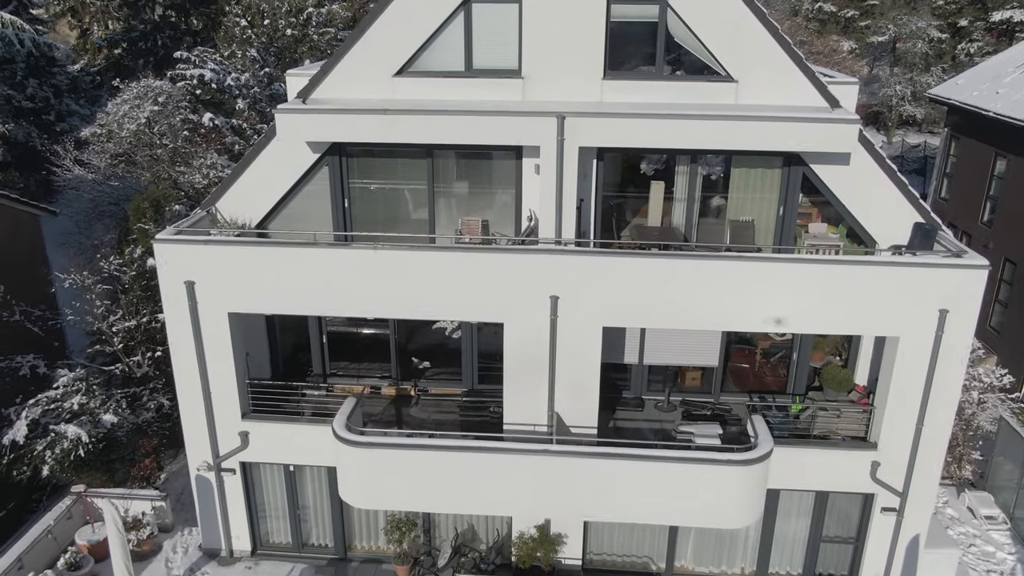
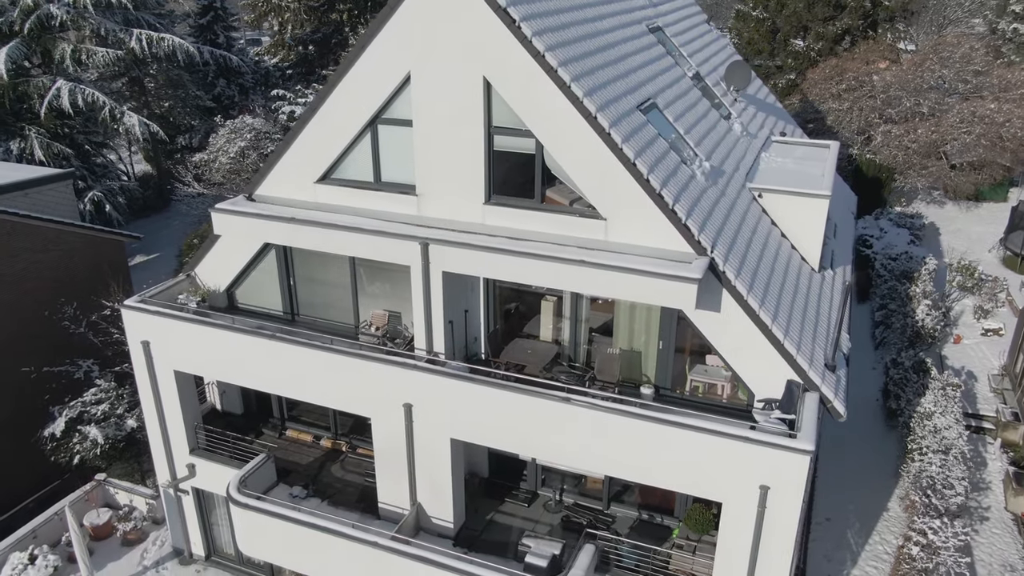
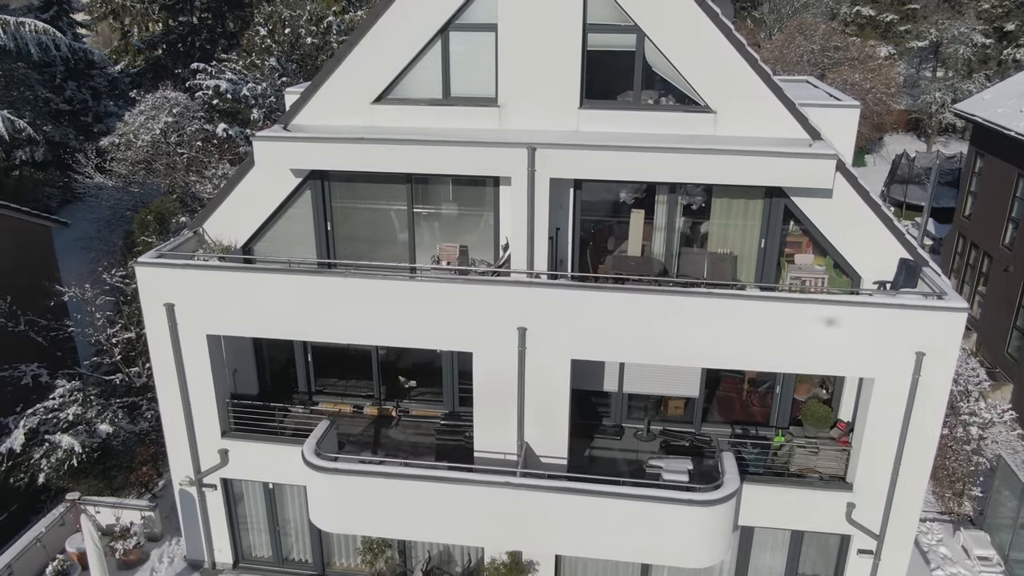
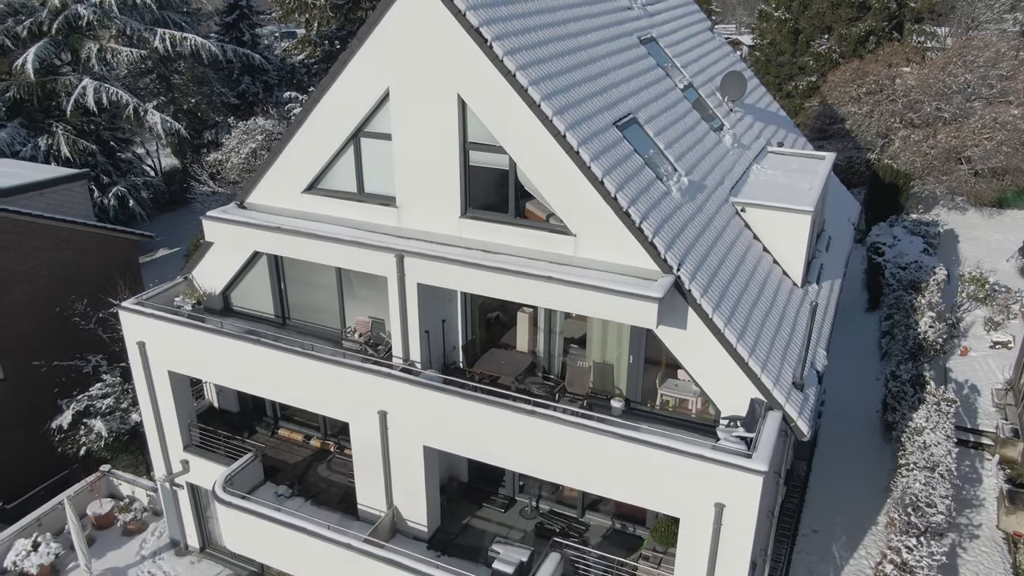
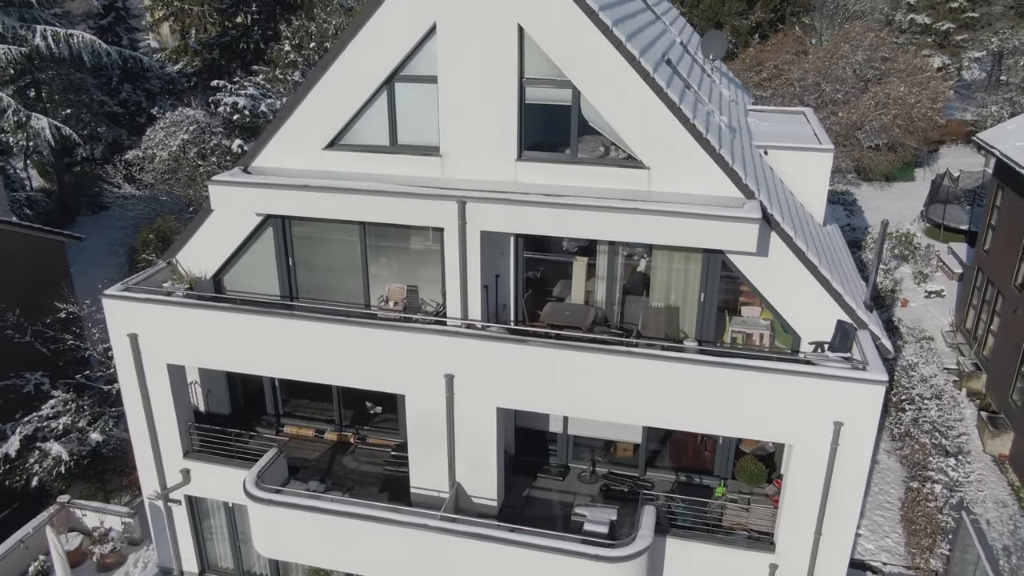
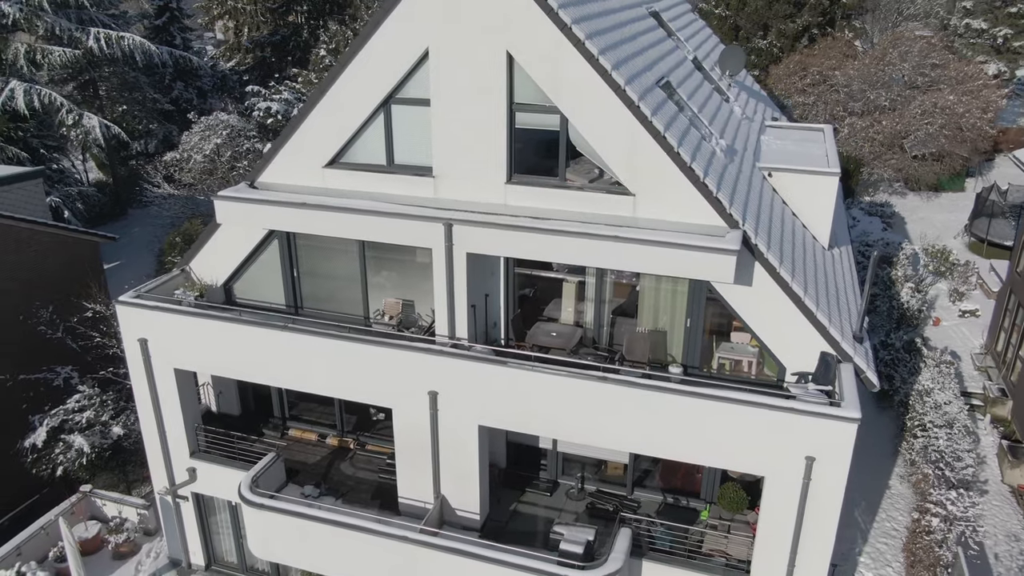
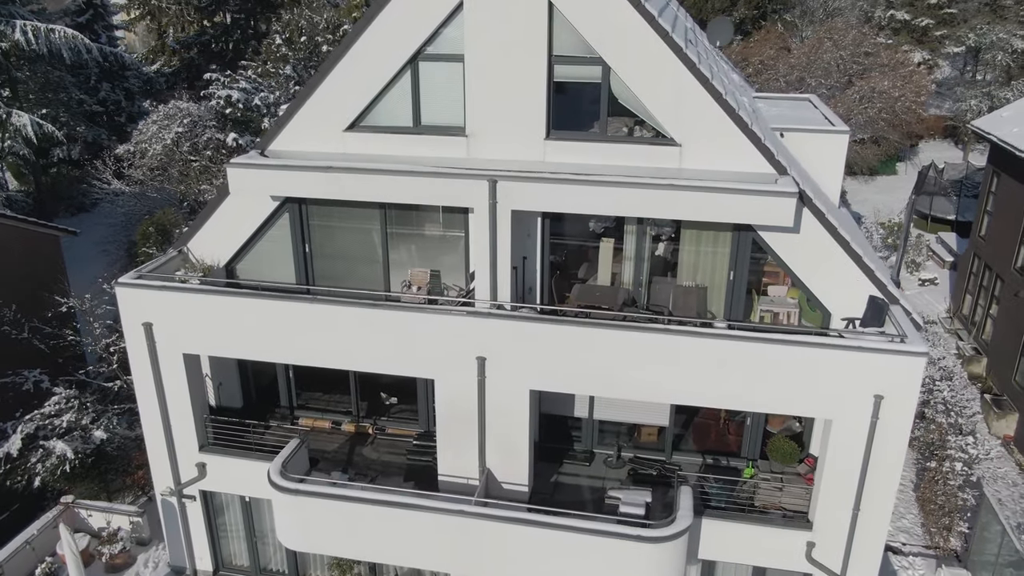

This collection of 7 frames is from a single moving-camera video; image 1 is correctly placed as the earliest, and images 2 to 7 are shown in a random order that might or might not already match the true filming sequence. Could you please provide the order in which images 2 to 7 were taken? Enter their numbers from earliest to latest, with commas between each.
3, 7, 5, 6, 2, 4
